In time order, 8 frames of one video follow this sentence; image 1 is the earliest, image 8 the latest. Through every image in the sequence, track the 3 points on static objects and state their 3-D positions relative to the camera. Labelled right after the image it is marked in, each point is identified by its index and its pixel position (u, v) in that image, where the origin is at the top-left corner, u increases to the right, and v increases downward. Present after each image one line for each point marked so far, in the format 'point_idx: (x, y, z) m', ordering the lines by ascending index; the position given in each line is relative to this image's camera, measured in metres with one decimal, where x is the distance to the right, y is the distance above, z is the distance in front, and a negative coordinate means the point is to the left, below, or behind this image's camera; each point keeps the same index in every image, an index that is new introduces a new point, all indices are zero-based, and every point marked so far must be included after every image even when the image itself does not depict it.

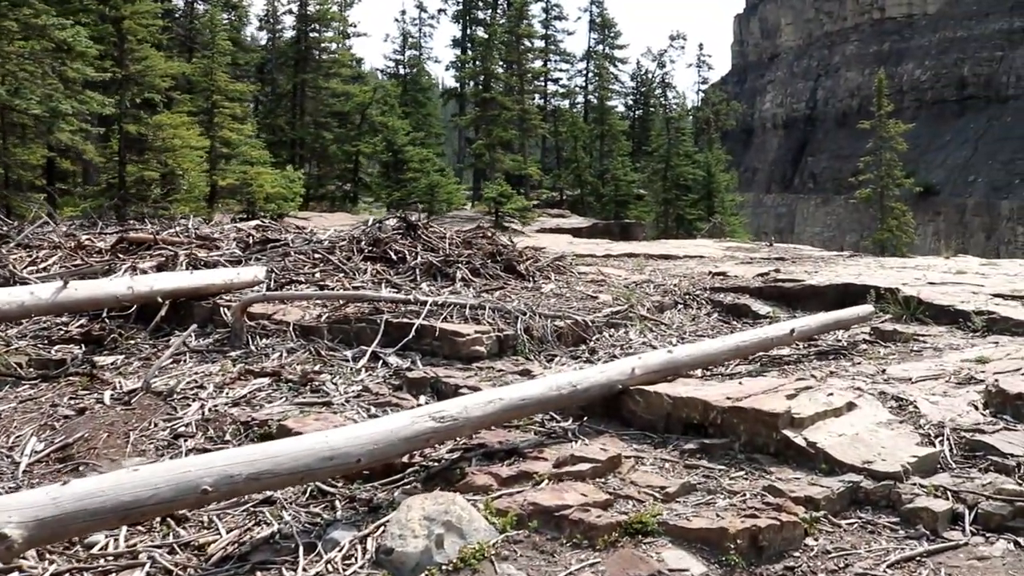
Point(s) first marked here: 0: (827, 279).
0: (+2.6, +0.1, +8.8) m
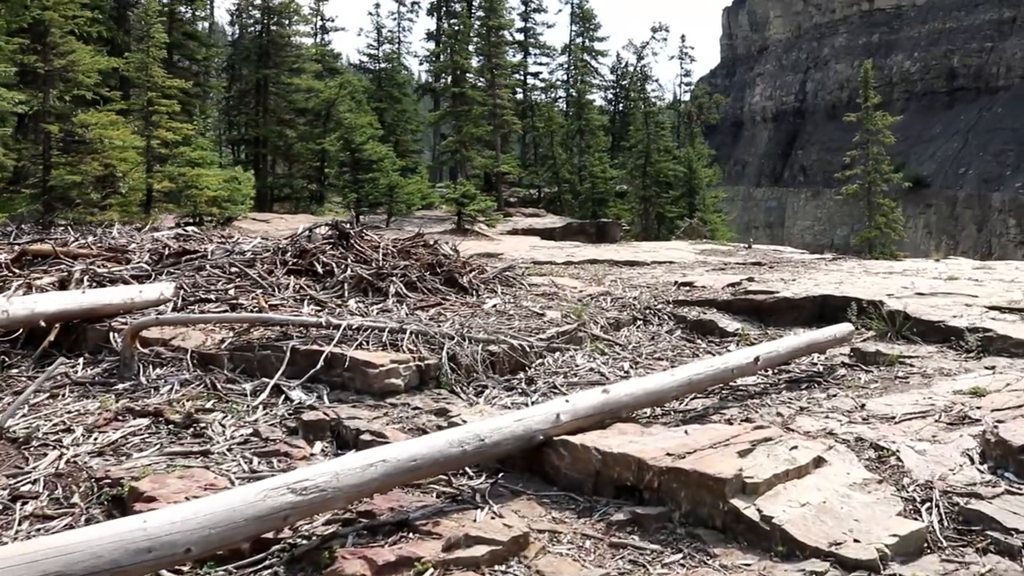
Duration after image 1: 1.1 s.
0: (+2.2, 0.0, +7.9) m
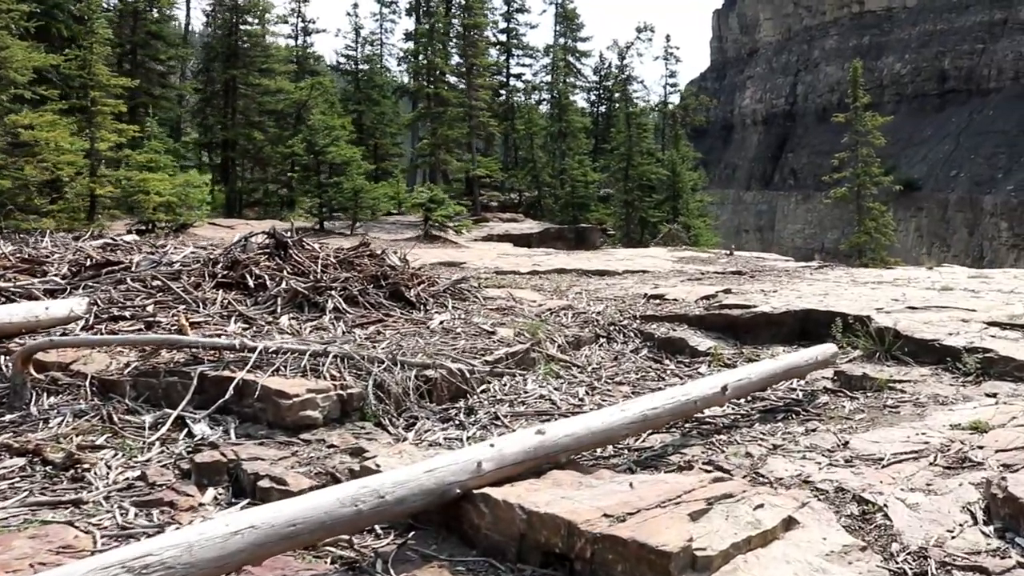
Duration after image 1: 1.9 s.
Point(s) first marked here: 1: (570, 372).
0: (+1.8, -0.1, +7.2) m
1: (+0.3, -0.5, +6.1) m
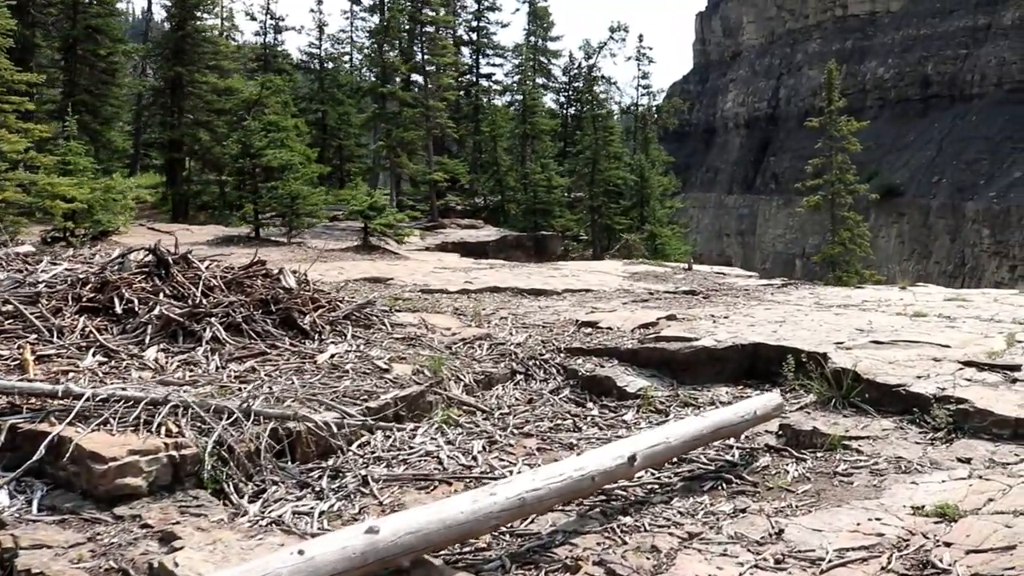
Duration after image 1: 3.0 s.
0: (+1.3, -0.3, +6.3) m
1: (-0.2, -0.7, +5.2) m
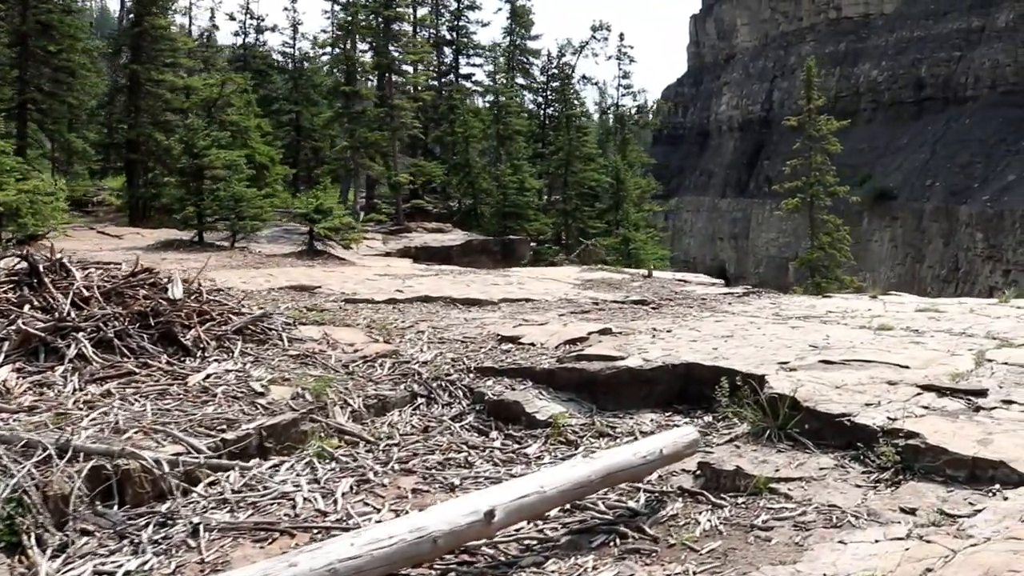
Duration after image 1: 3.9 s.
0: (+0.8, -0.3, +5.6) m
1: (-0.7, -0.7, +4.5) m
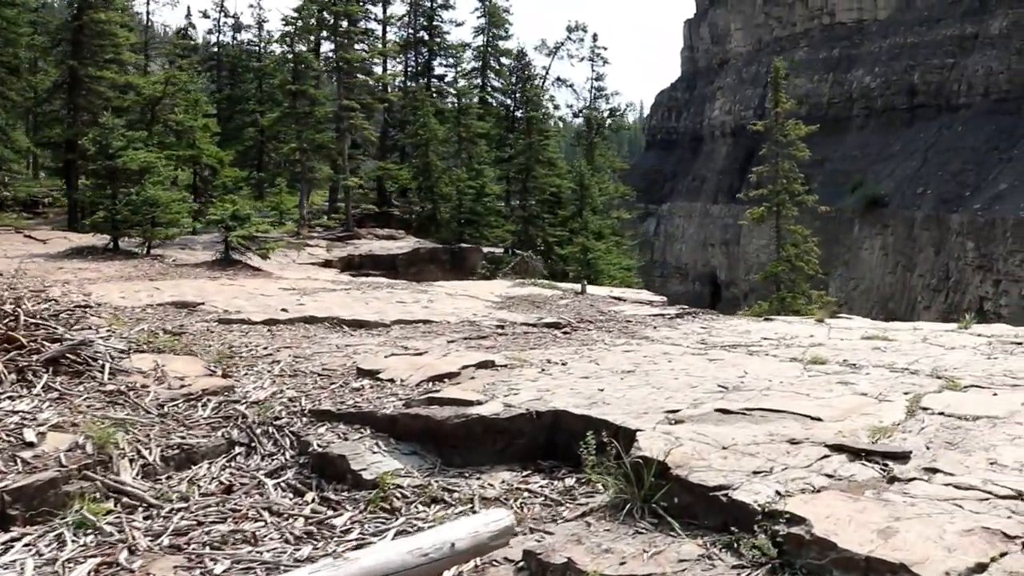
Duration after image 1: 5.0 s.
0: (+0.1, -0.4, +4.7) m
1: (-1.4, -0.8, +3.6) m
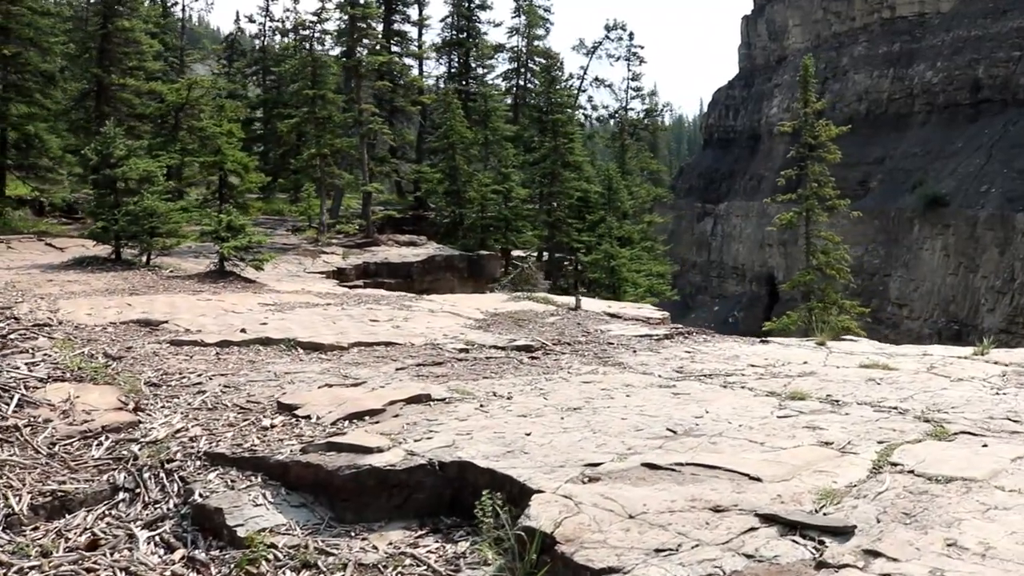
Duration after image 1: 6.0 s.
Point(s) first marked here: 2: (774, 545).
0: (-0.2, -0.6, +4.2) m
1: (-1.7, -0.9, +3.2) m
2: (+0.8, -0.7, +3.0) m
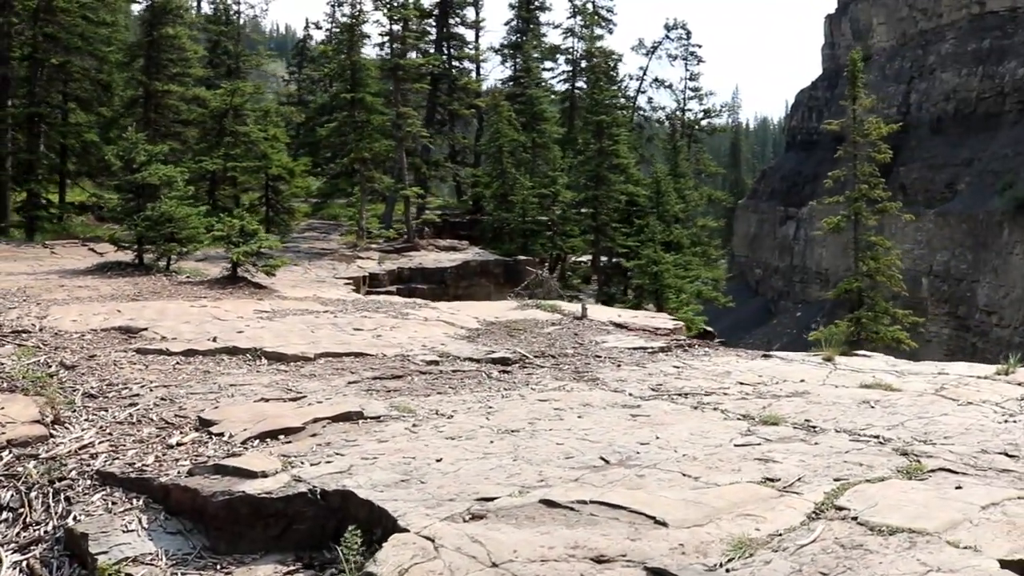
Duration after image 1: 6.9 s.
0: (-0.5, -0.6, +3.8) m
1: (-2.1, -1.0, +3.0) m
2: (+0.4, -0.7, +2.5) m
